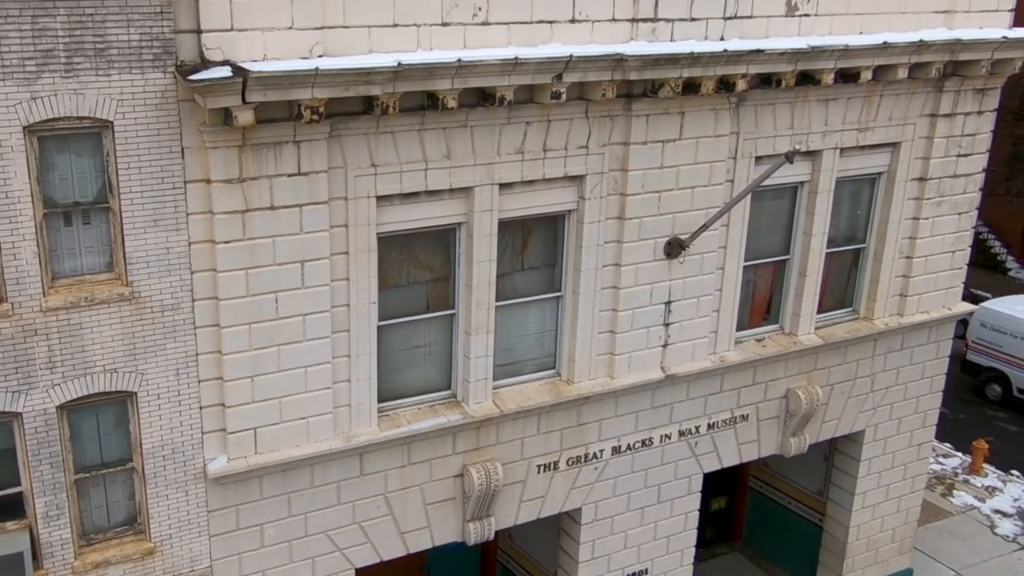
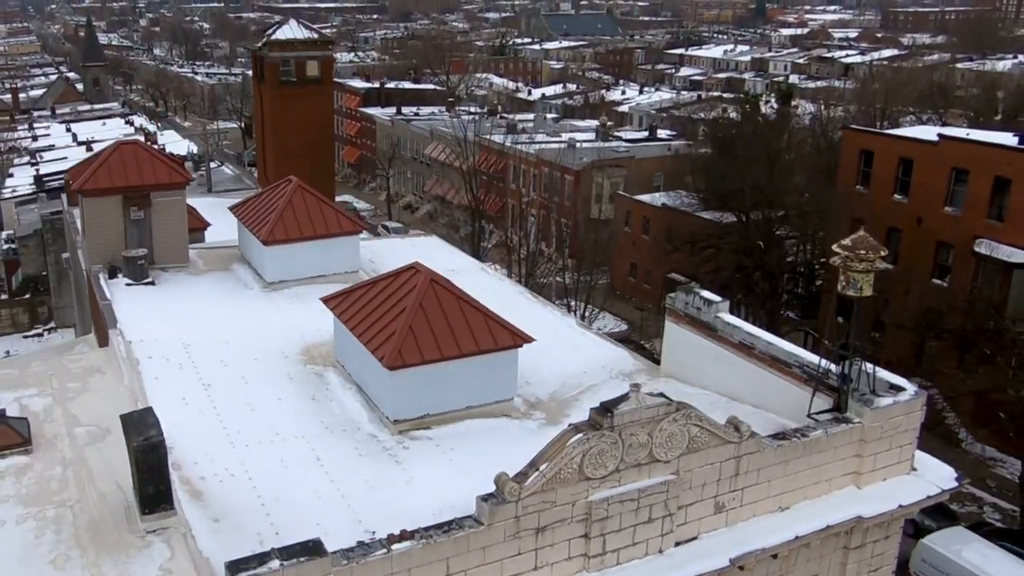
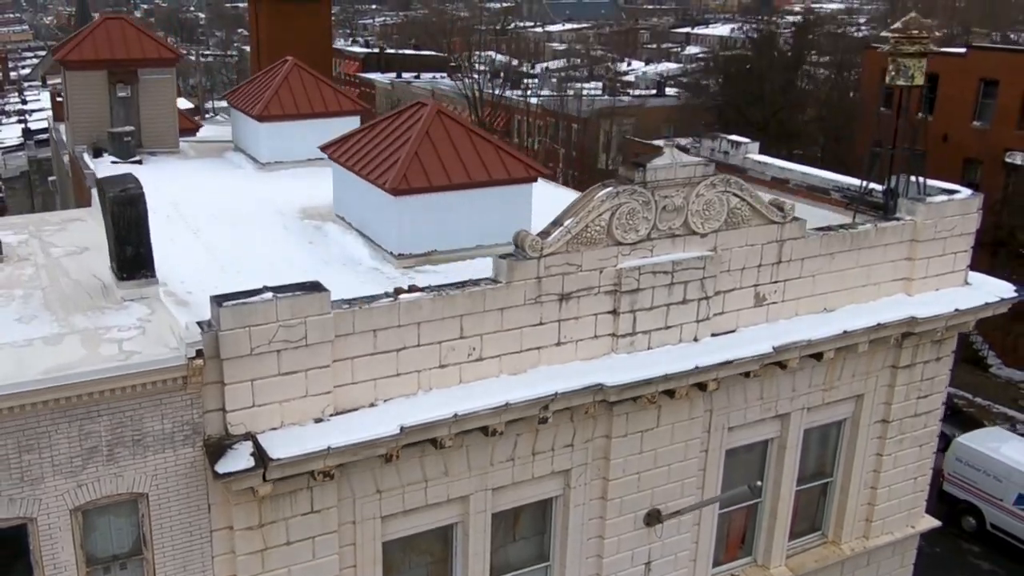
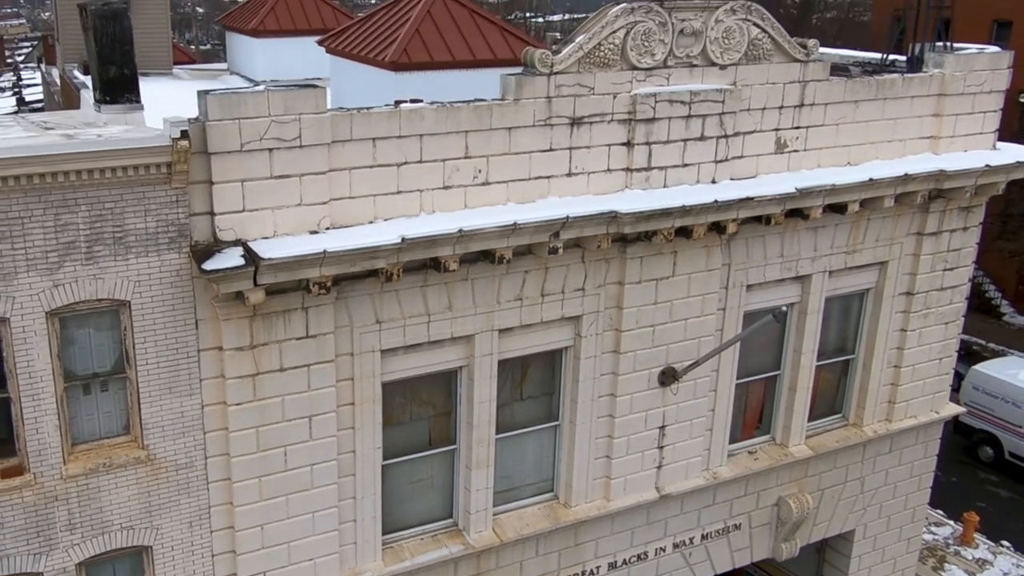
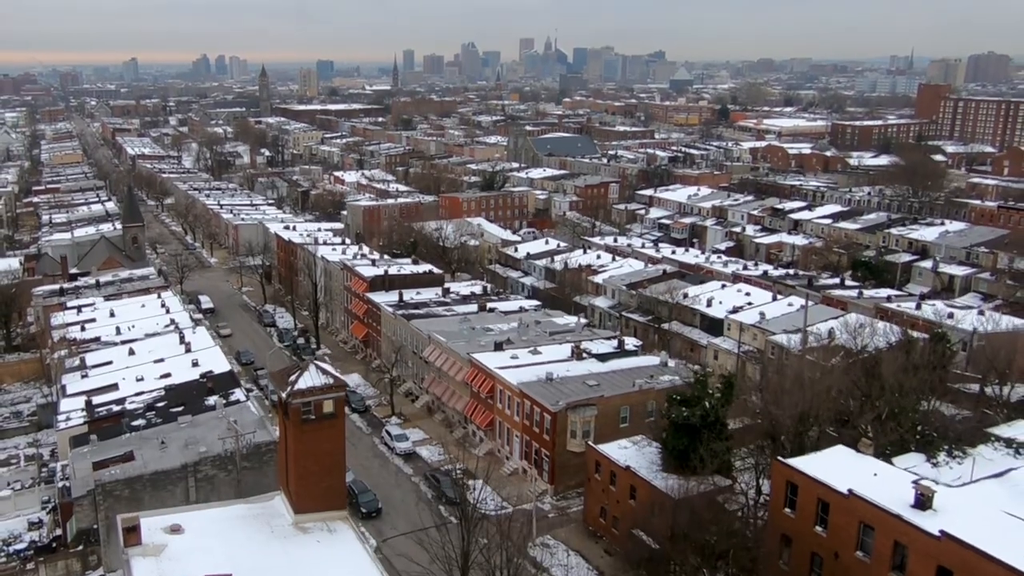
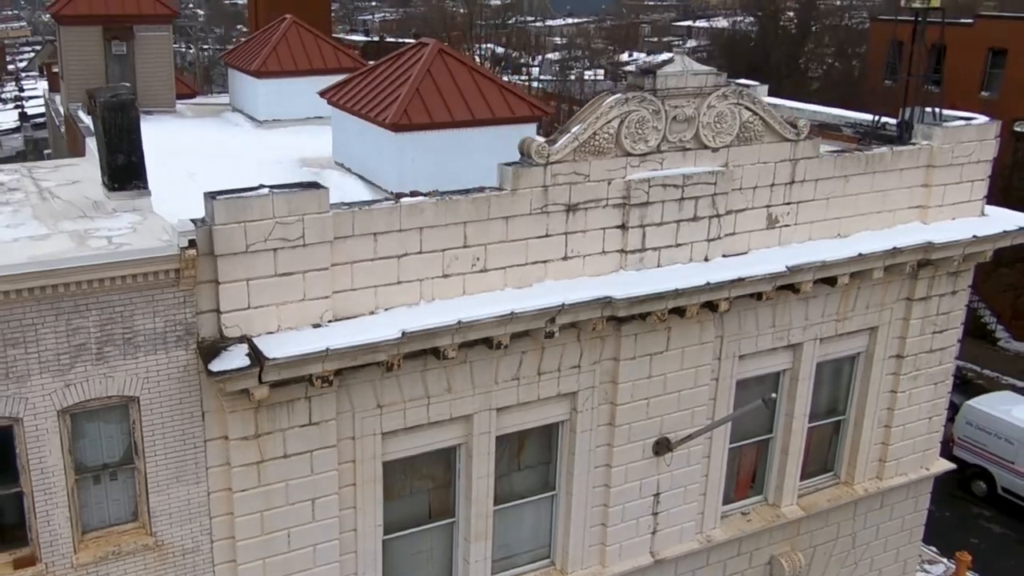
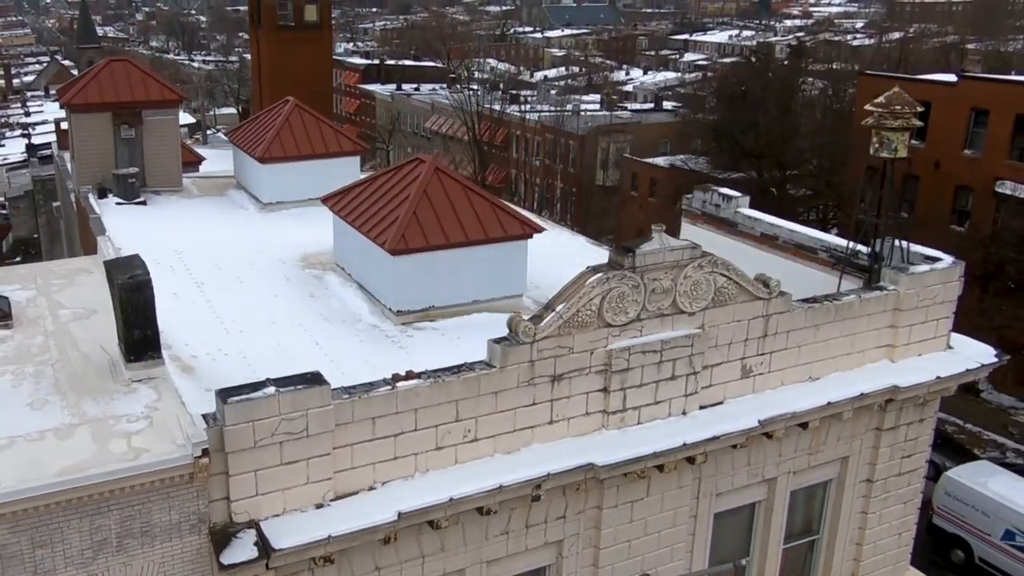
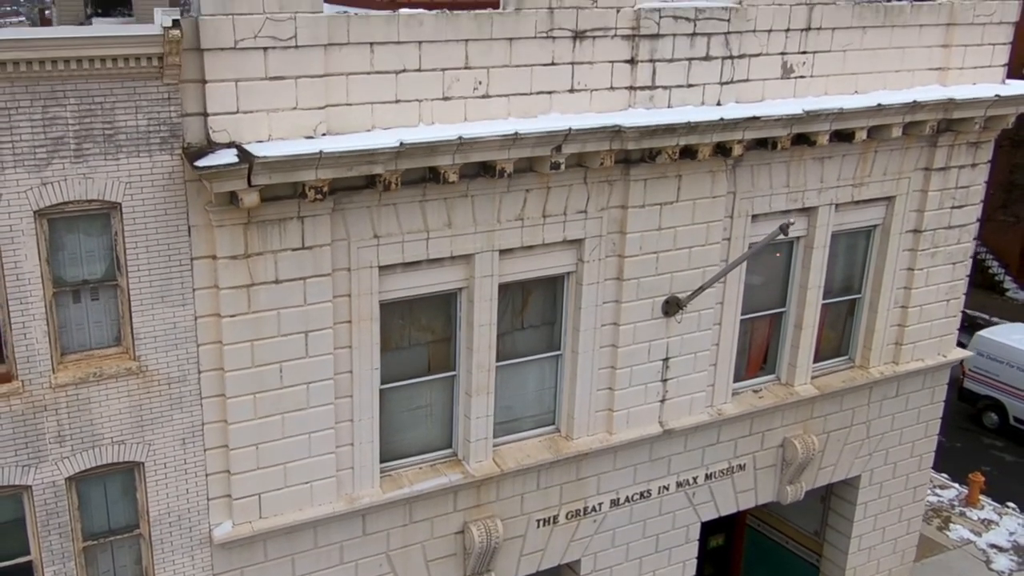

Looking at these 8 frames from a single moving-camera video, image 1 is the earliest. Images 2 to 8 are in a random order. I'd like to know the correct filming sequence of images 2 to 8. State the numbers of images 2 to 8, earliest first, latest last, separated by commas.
8, 4, 6, 3, 7, 2, 5
